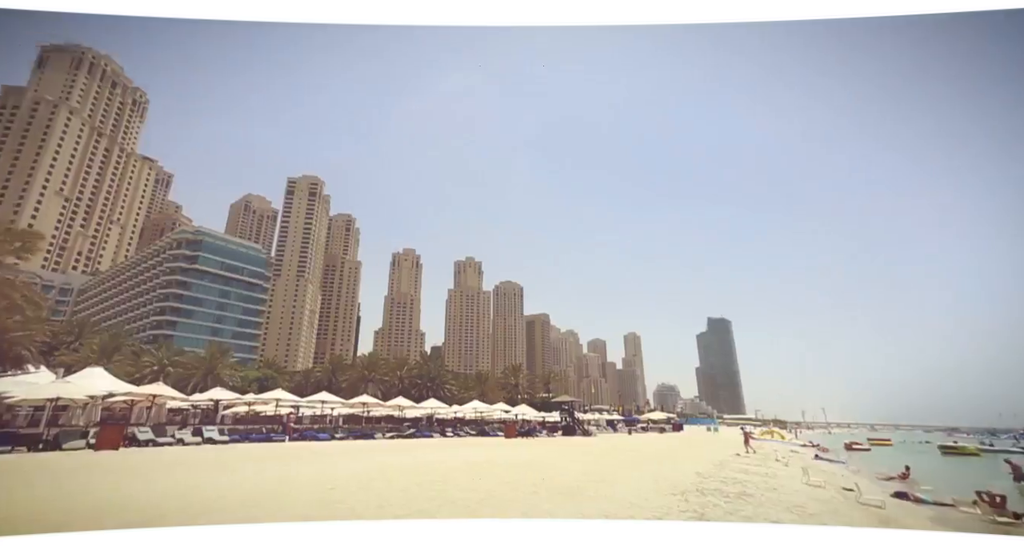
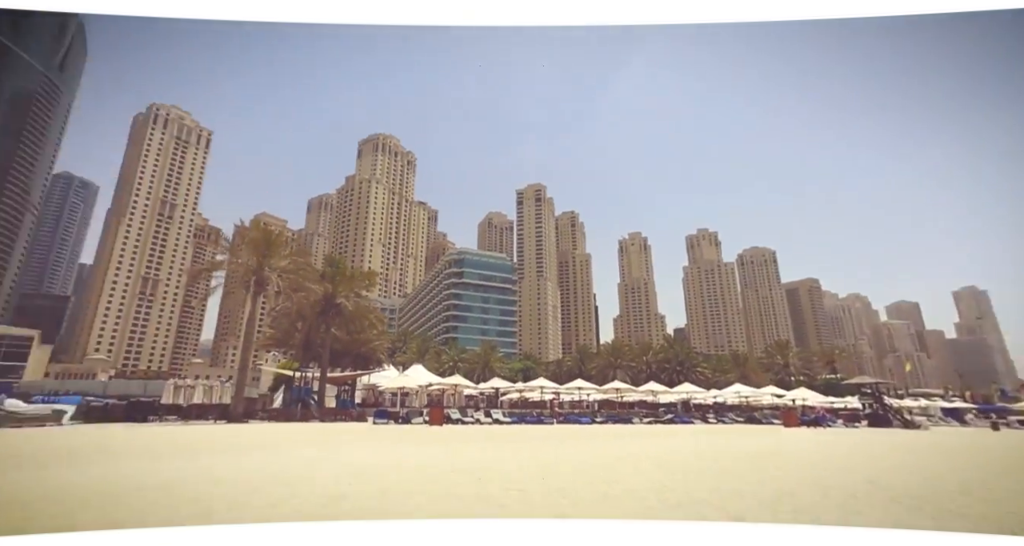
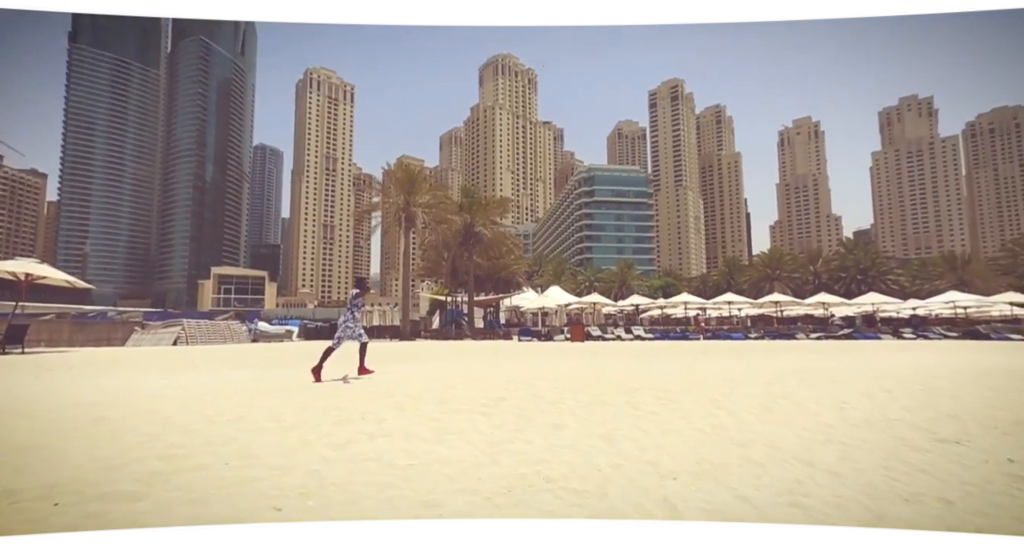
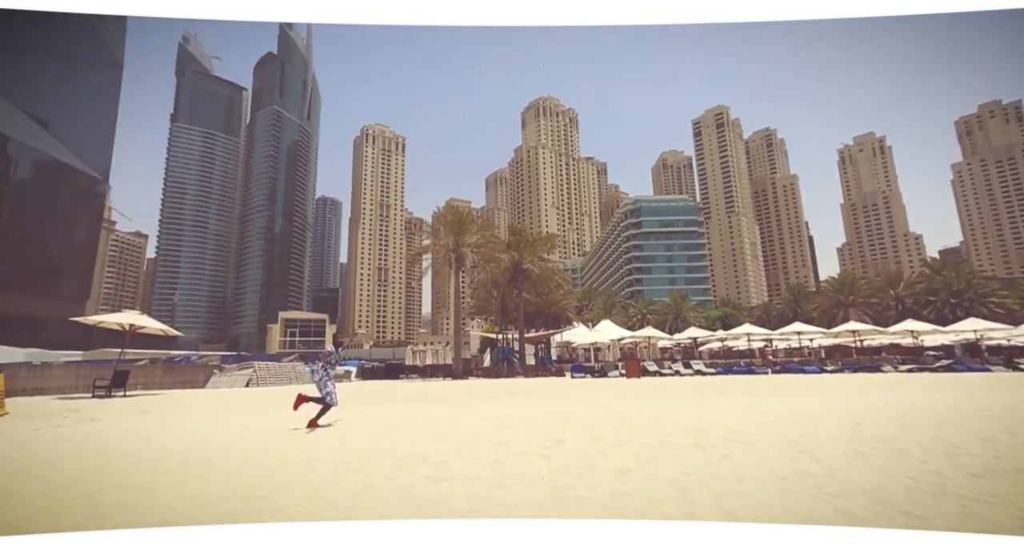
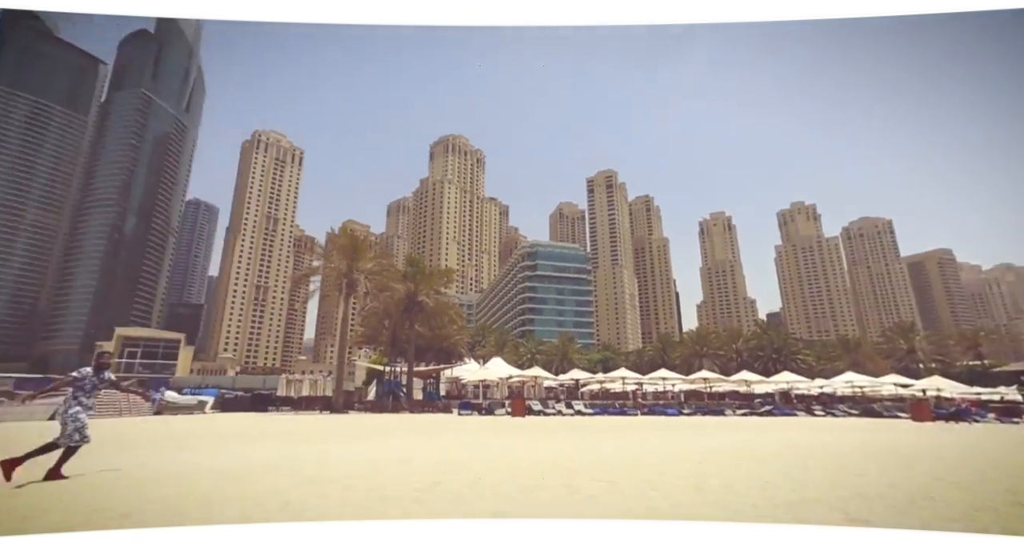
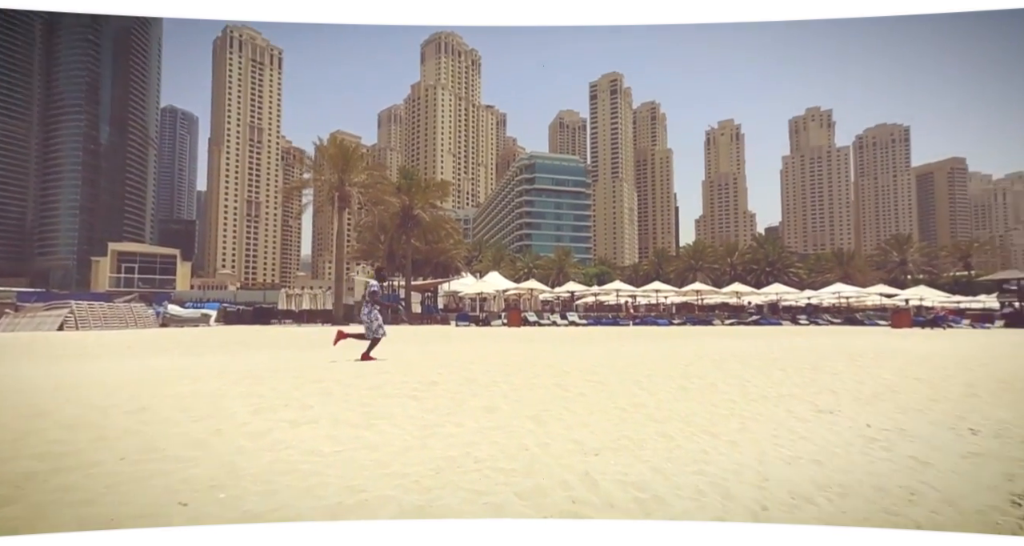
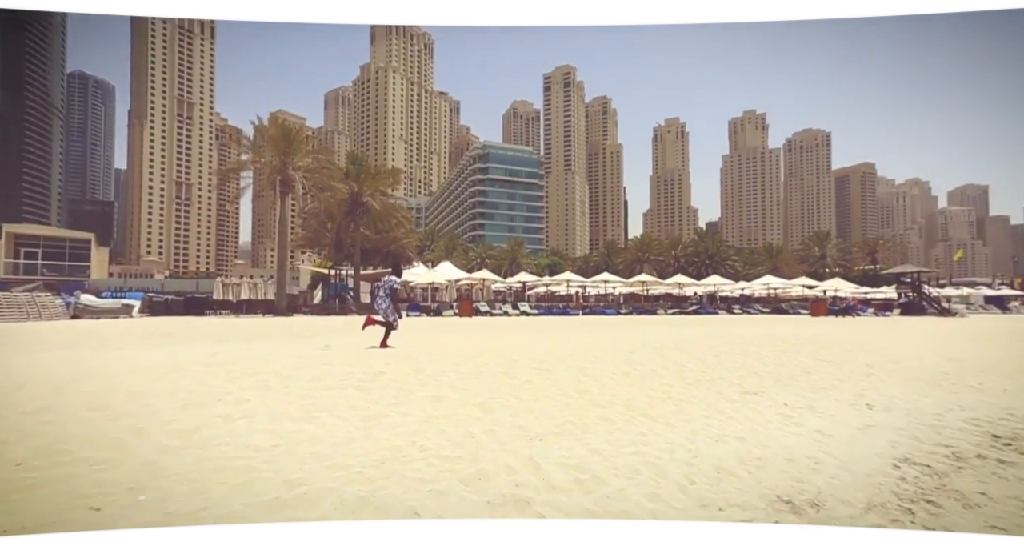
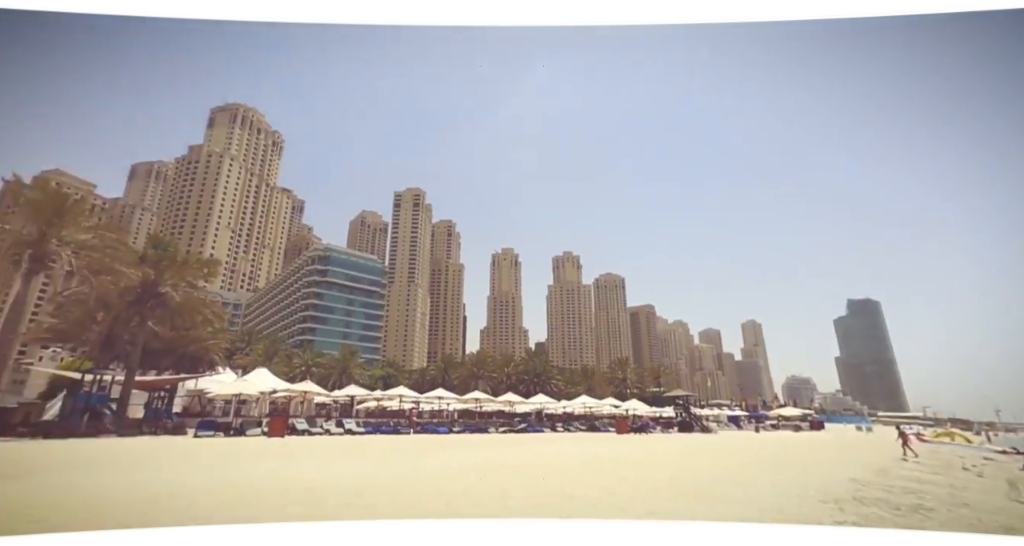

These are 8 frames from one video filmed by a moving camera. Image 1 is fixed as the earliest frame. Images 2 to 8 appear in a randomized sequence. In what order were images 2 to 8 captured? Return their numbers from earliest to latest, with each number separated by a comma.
8, 2, 5, 4, 3, 6, 7
